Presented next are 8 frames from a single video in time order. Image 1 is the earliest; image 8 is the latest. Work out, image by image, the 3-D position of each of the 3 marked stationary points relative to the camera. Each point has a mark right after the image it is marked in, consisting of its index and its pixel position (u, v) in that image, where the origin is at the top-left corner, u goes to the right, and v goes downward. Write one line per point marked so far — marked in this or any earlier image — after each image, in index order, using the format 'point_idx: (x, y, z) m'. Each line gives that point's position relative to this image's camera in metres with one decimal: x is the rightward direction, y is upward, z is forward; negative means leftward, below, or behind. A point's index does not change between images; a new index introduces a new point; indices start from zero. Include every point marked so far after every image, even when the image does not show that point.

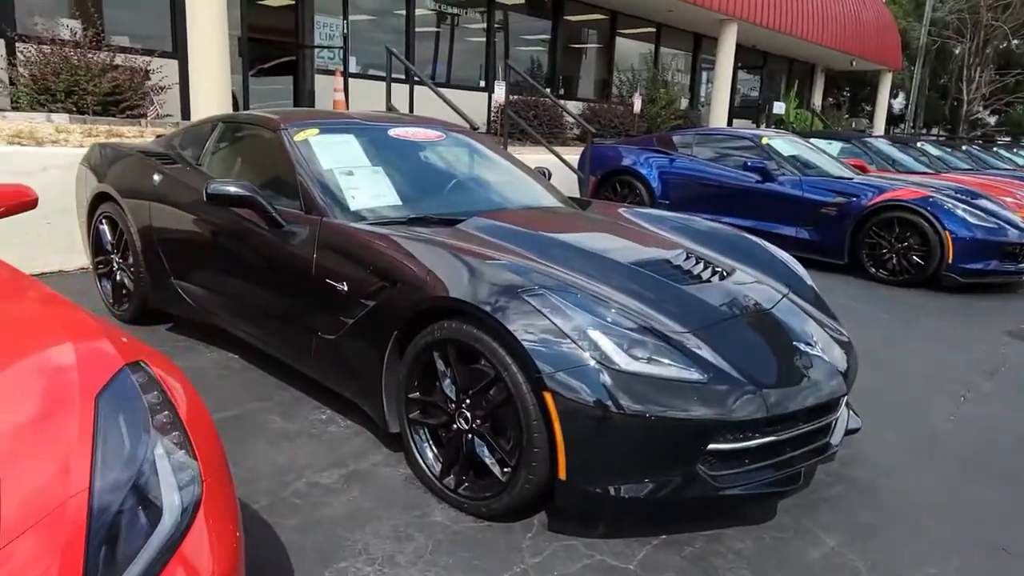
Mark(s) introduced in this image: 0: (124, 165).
0: (-2.5, +0.8, +4.7) m
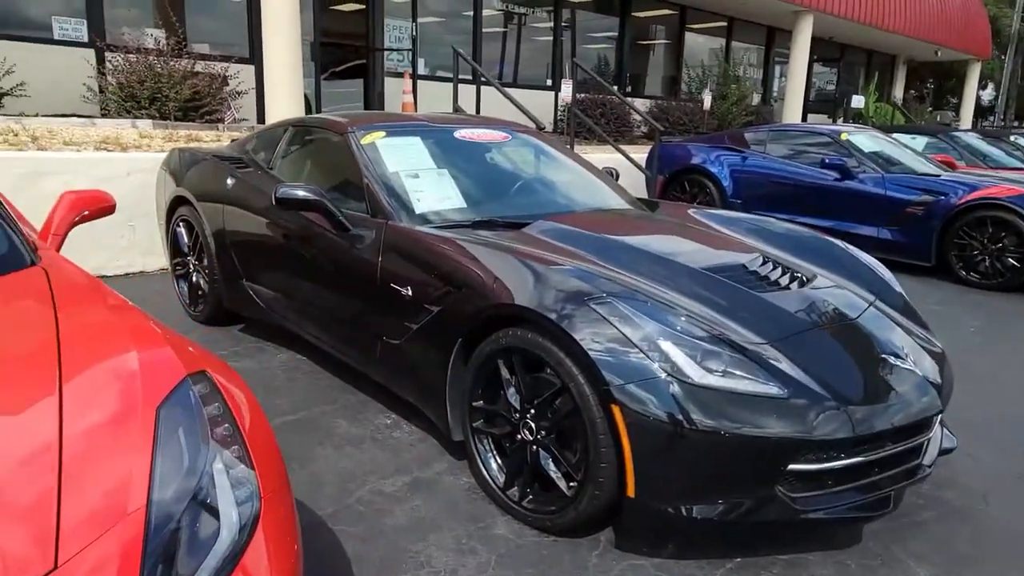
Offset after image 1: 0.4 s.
0: (-2.1, +0.8, +4.8) m
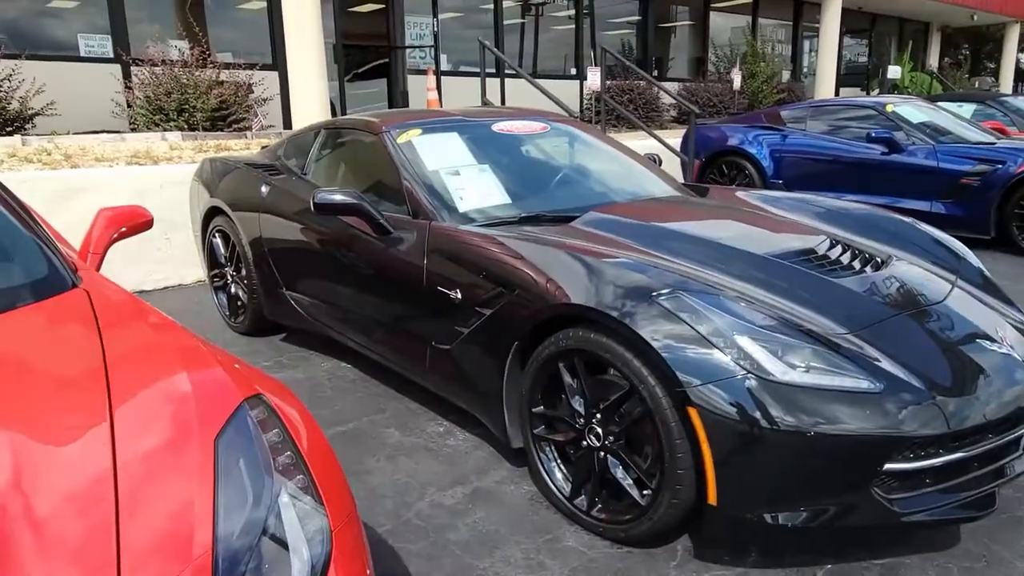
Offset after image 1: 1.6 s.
0: (-1.8, +0.7, +4.7) m
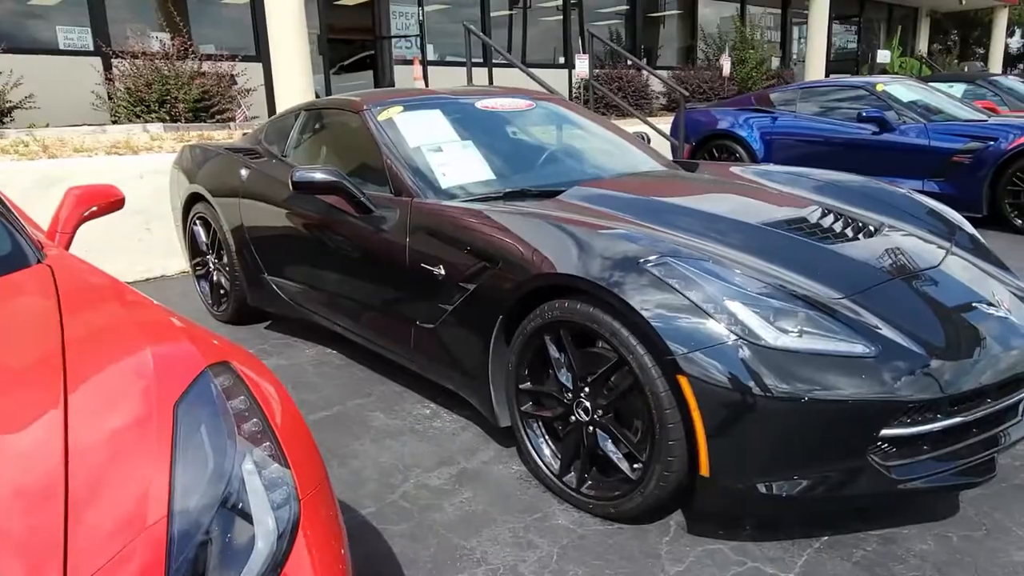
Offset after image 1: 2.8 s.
0: (-1.9, +0.8, +4.6) m
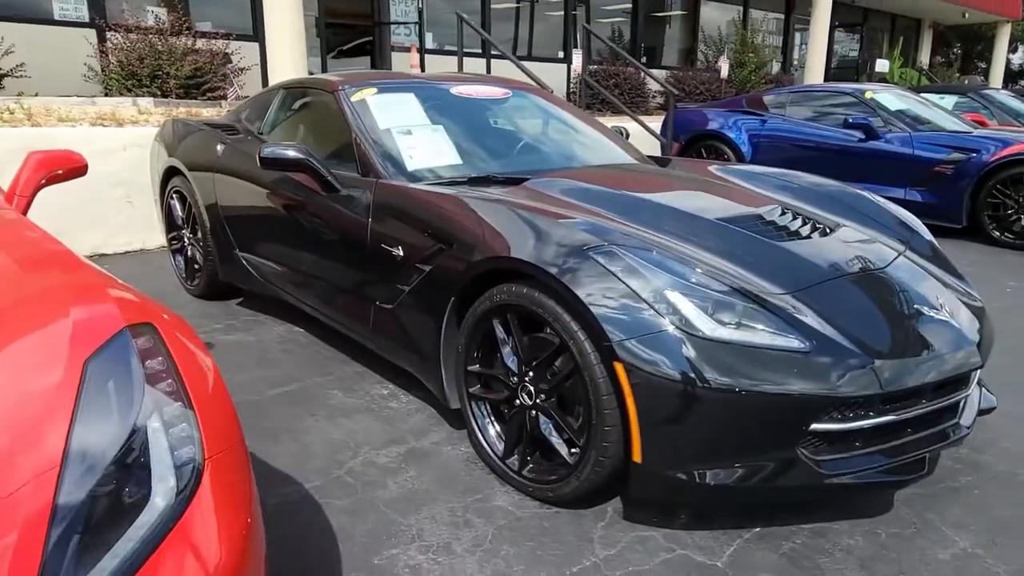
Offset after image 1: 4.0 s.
0: (-2.1, +1.0, +4.6) m
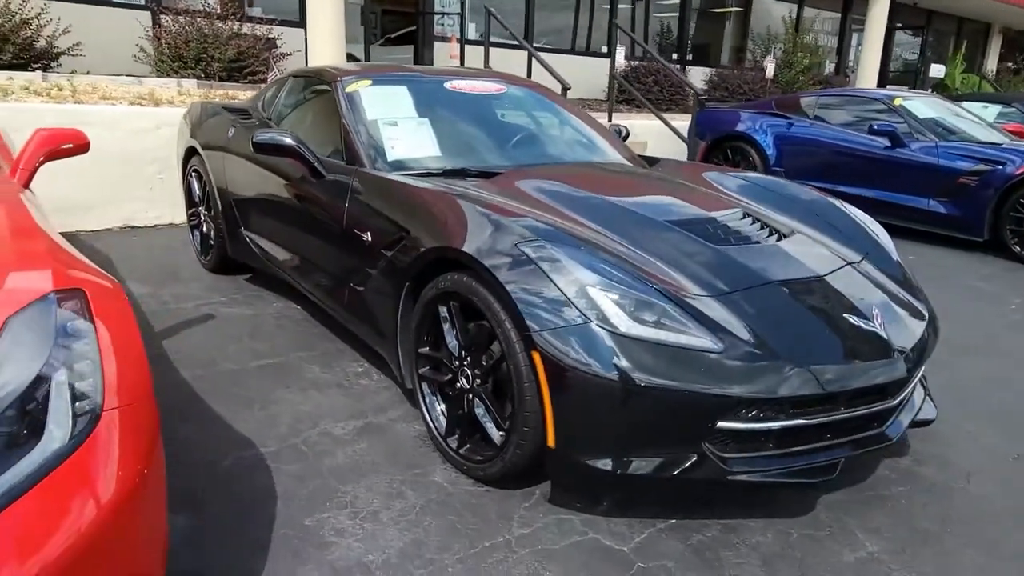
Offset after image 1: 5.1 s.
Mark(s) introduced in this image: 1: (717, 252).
0: (-2.0, +1.1, +4.9) m
1: (+0.7, +0.1, +2.6) m
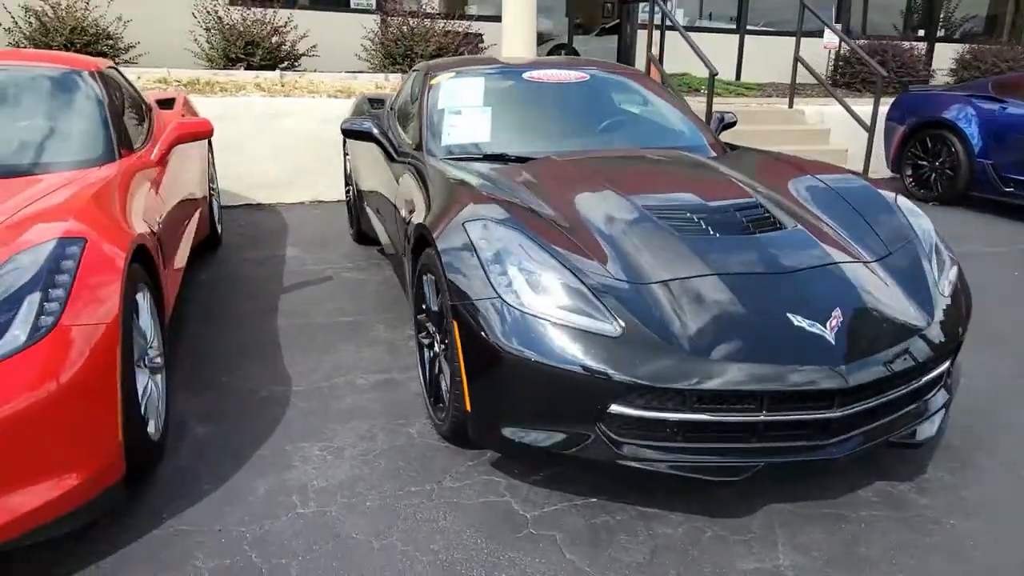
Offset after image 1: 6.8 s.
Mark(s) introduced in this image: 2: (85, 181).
0: (-1.2, +1.4, +5.6) m
1: (+0.6, +0.2, +2.6) m
2: (-1.7, +0.4, +3.0) m
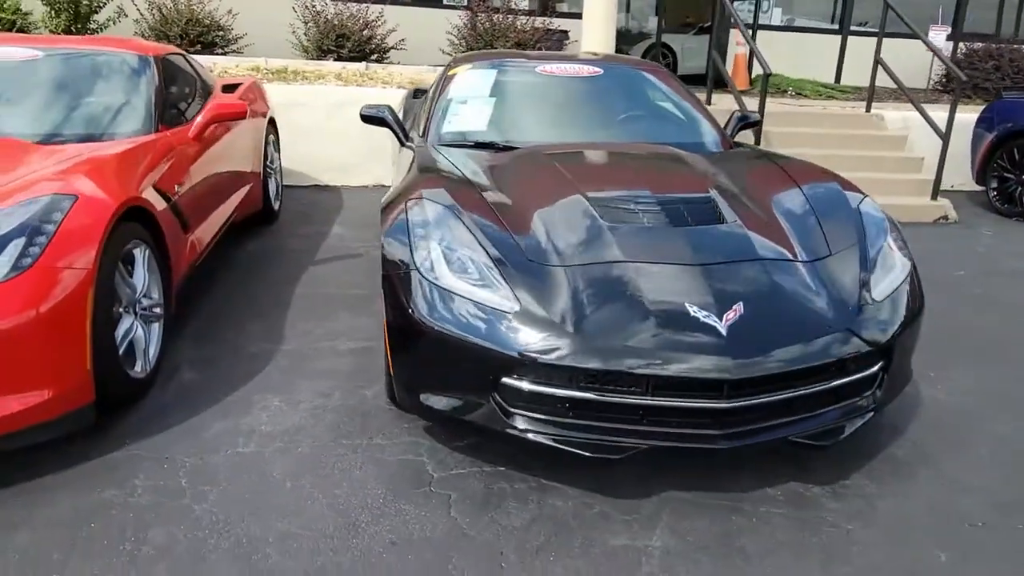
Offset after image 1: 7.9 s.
0: (-0.8, +1.5, +5.9) m
1: (+0.4, +0.2, +2.6) m
2: (-1.8, +0.7, +3.5) m
